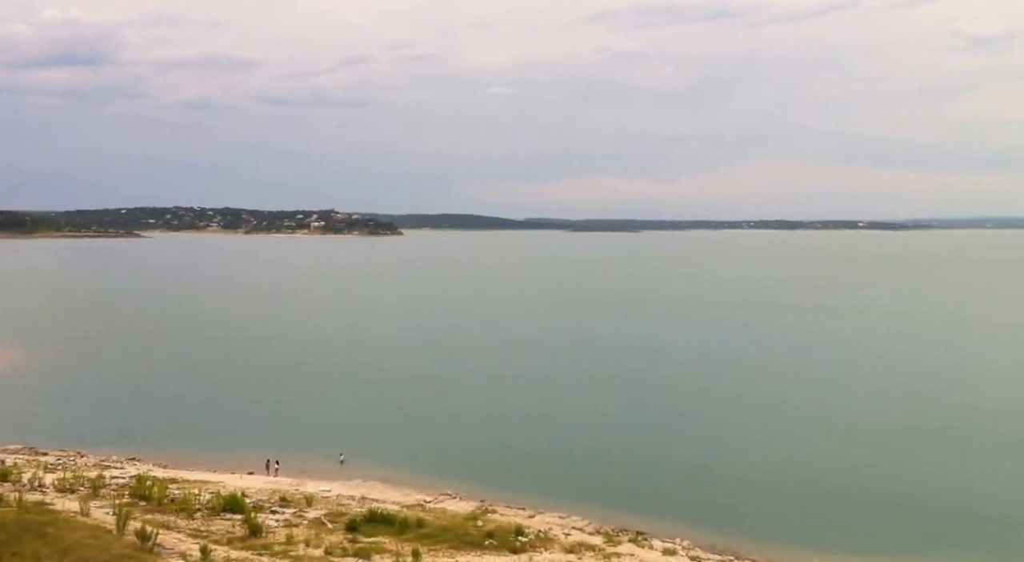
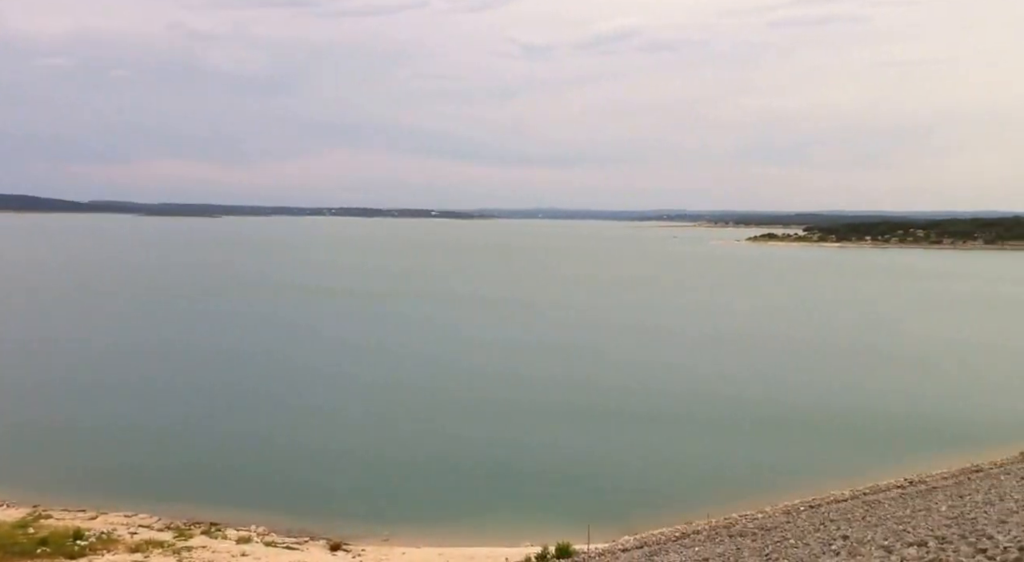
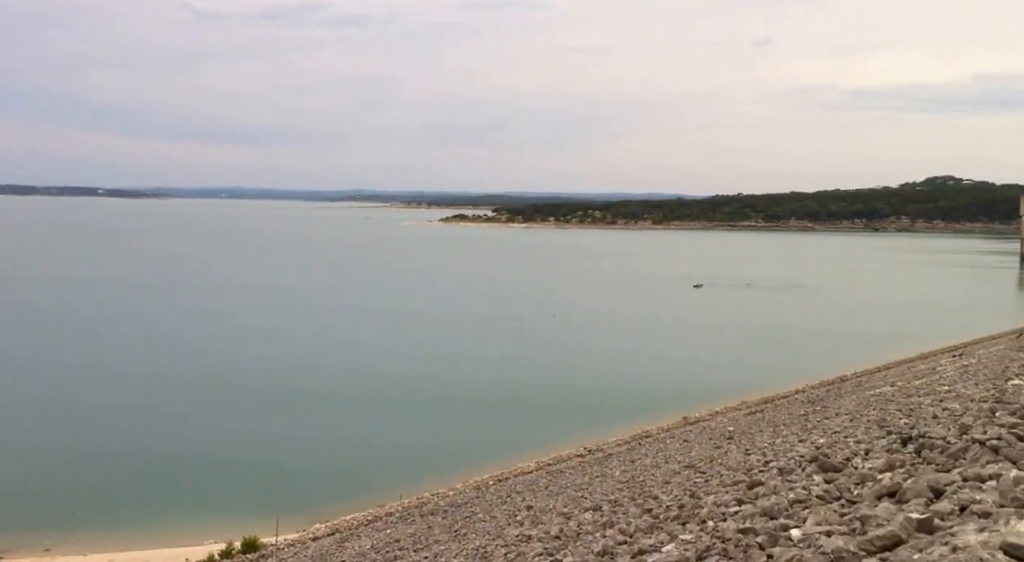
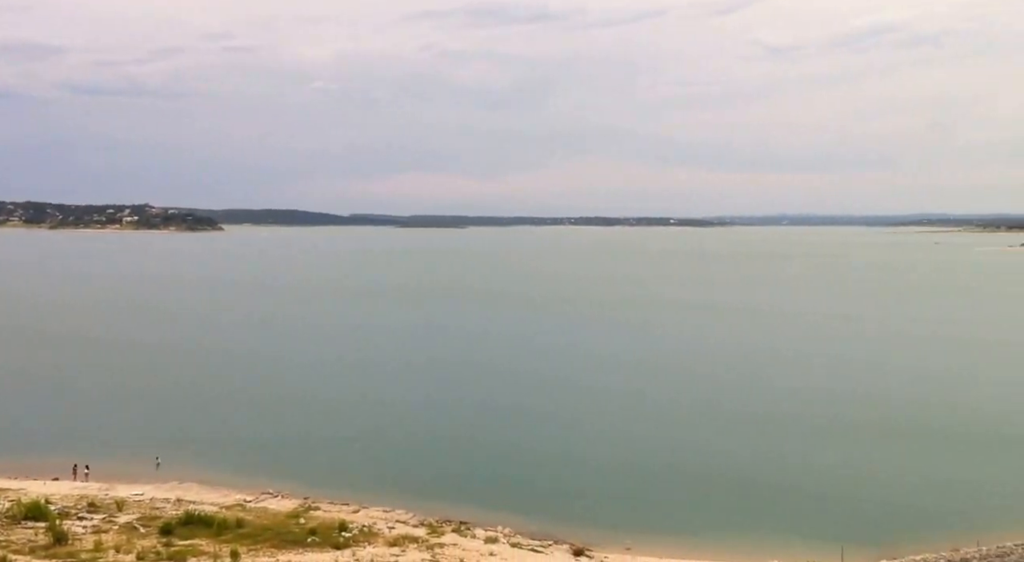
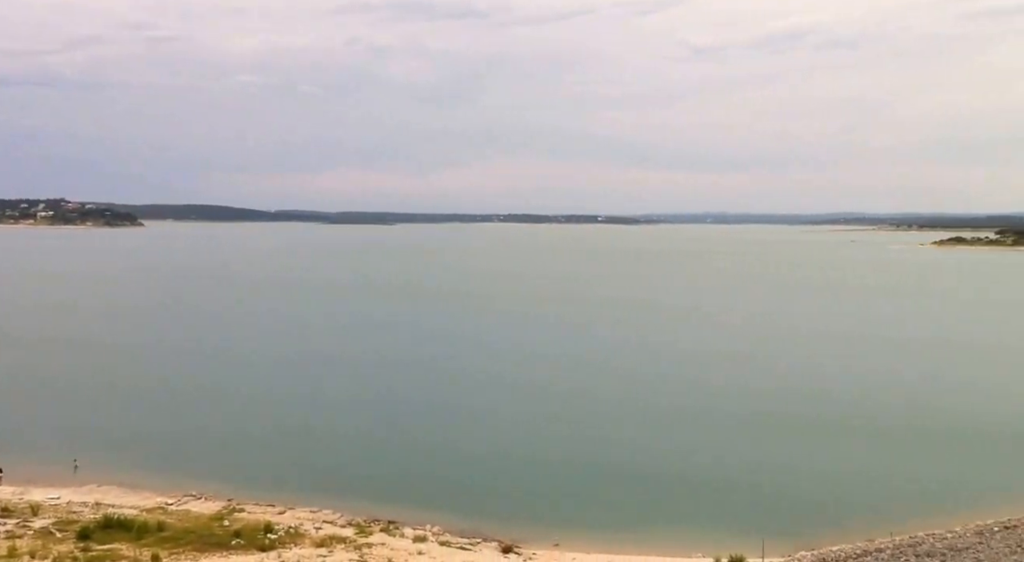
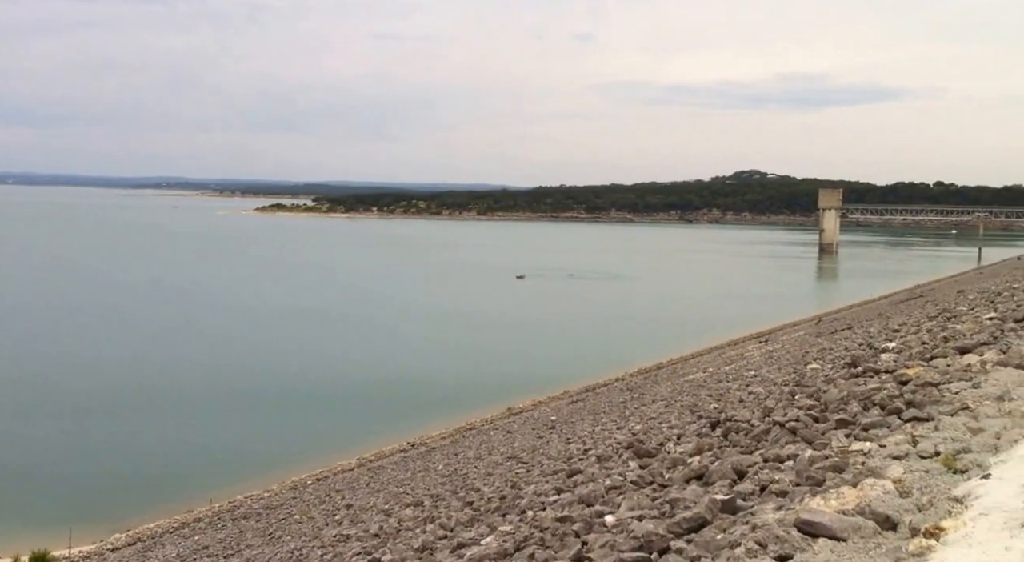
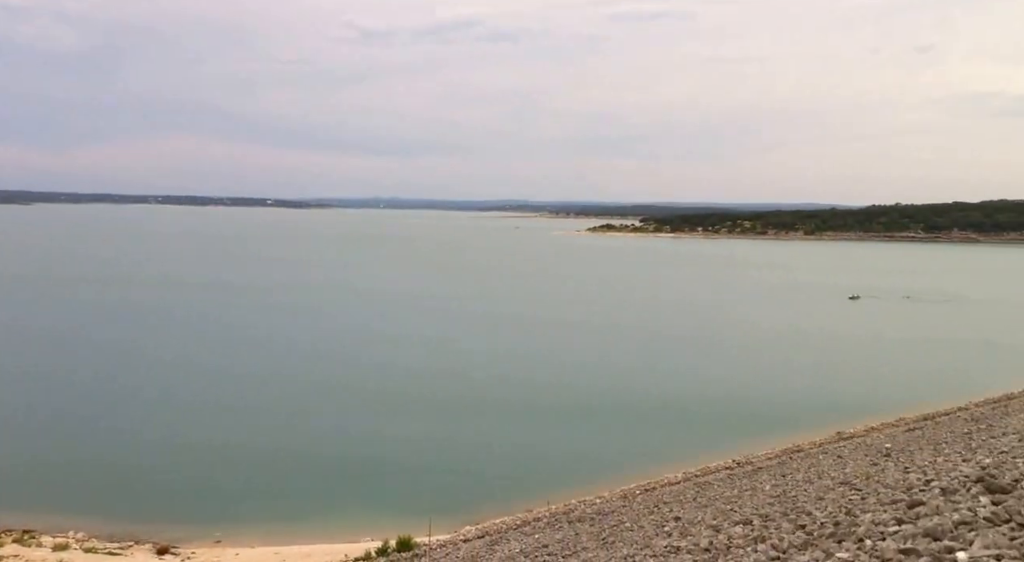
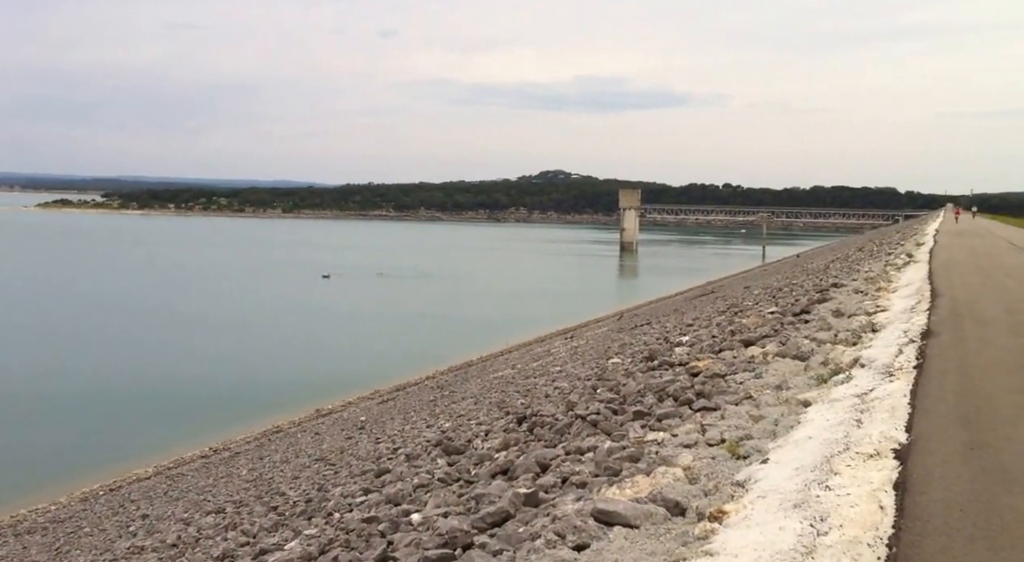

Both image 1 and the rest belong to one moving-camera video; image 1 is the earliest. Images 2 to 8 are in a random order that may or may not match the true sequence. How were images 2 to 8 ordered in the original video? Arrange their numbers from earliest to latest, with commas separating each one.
4, 5, 2, 7, 3, 6, 8
